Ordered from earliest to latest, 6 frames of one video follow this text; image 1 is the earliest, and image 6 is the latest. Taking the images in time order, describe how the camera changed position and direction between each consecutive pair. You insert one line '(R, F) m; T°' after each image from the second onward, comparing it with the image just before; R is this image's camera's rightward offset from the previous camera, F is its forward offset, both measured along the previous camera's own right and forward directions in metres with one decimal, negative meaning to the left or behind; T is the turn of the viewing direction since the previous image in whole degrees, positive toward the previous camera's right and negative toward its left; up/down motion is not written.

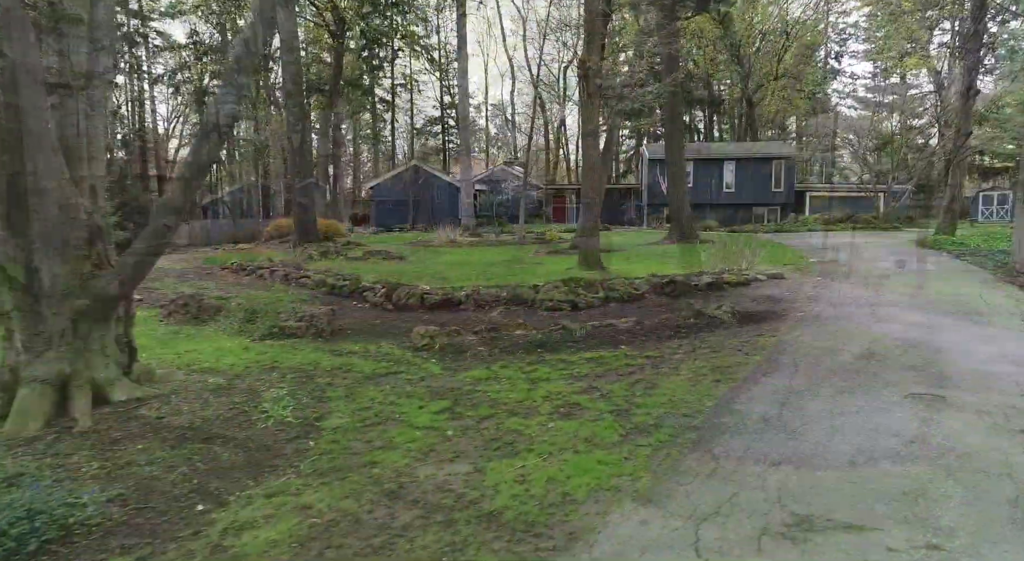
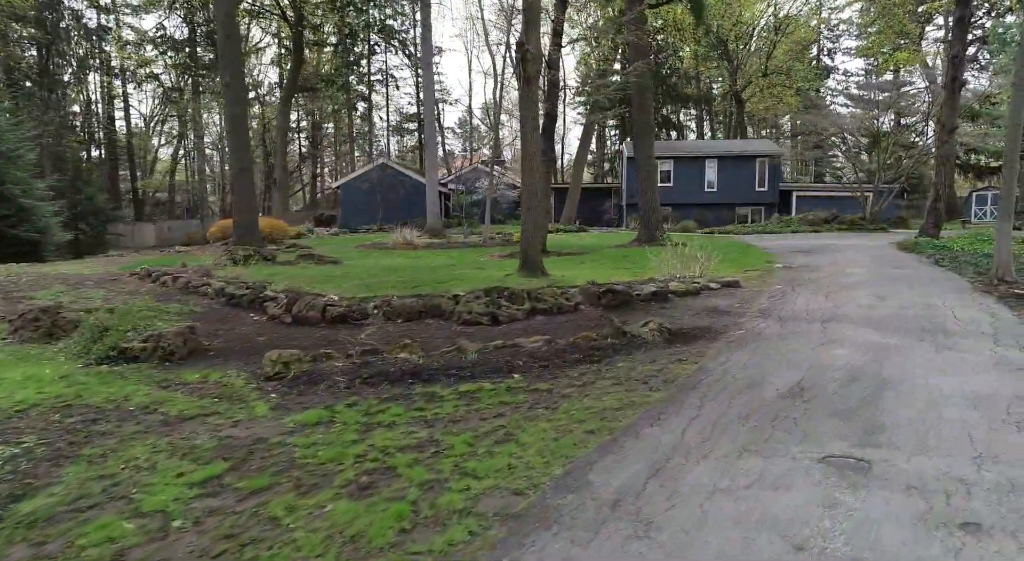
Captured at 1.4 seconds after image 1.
(+1.1, +1.1) m; 0°
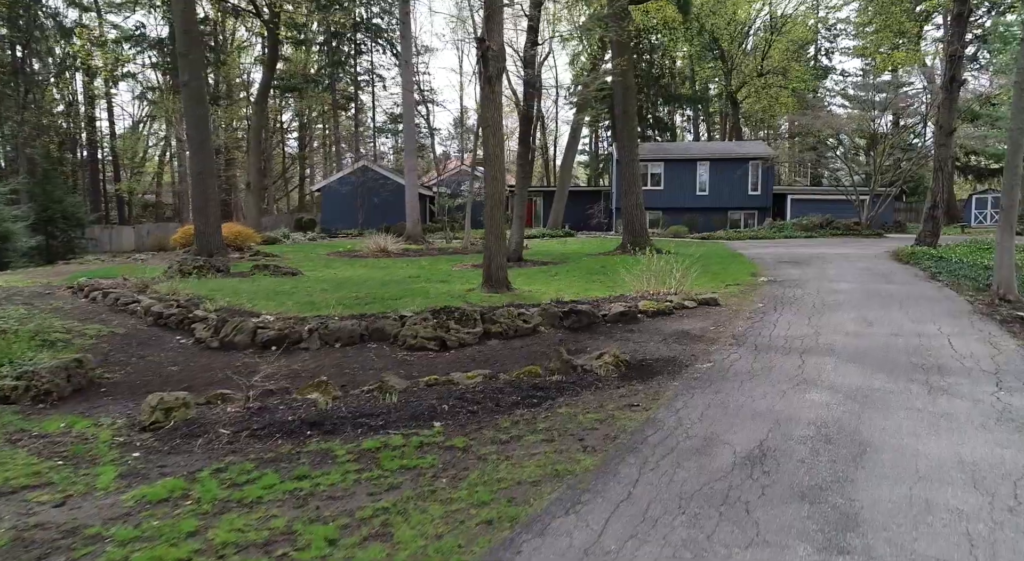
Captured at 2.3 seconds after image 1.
(+0.6, +0.9) m; 0°
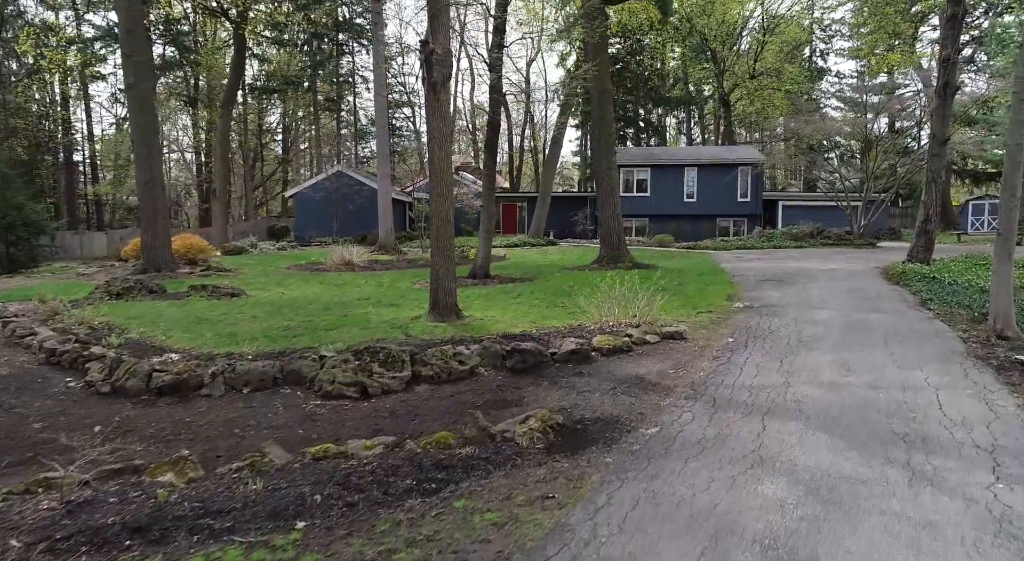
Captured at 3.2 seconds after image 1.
(+0.7, +1.0) m; 0°
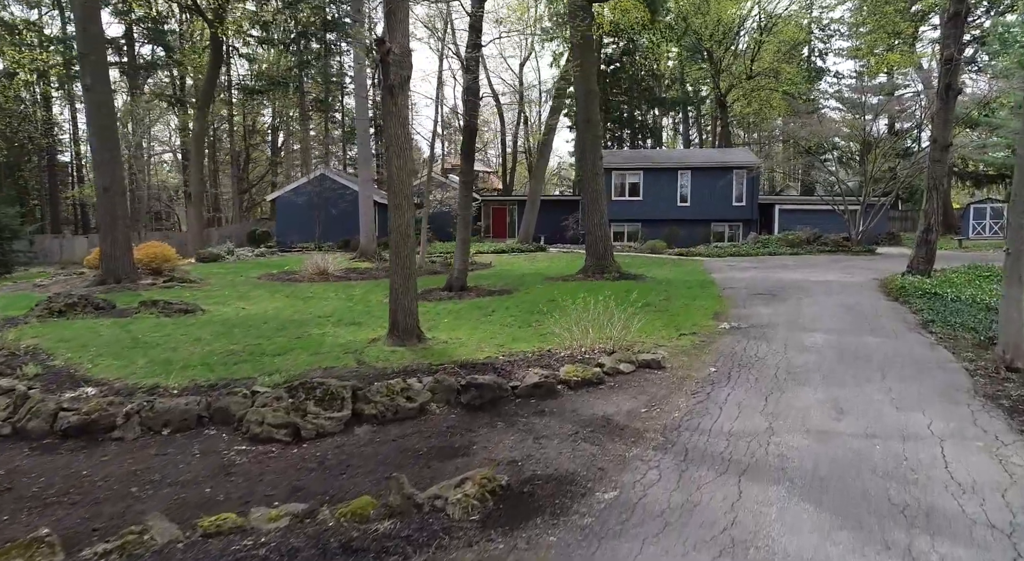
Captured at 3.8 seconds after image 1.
(+0.5, +0.8) m; 0°
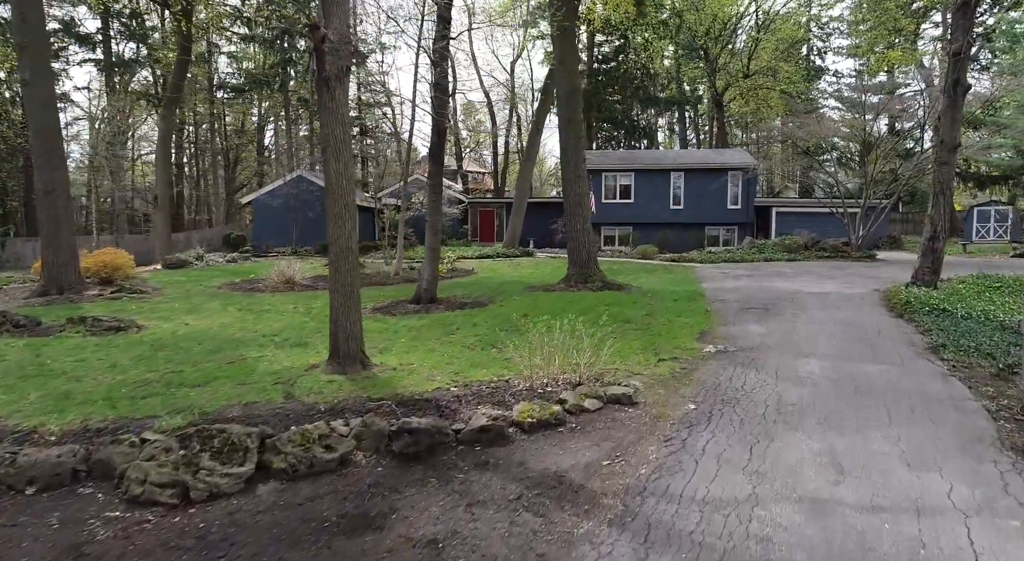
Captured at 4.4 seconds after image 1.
(+0.5, +1.0) m; 0°
